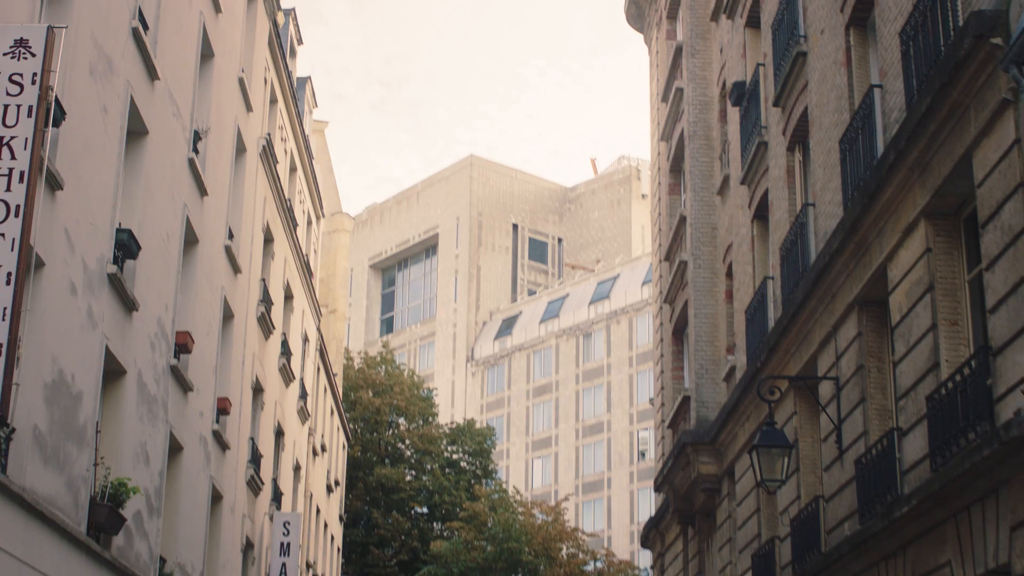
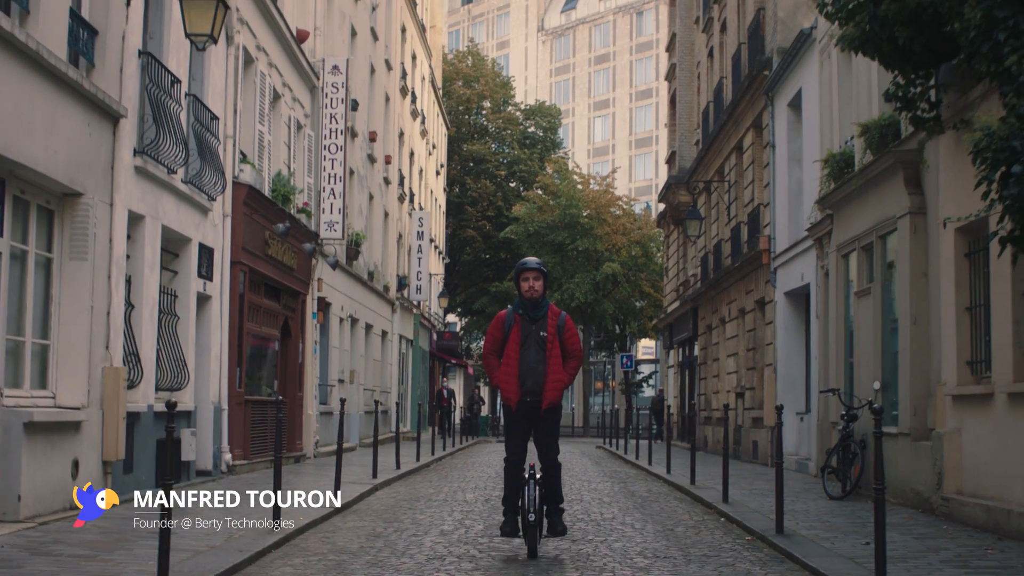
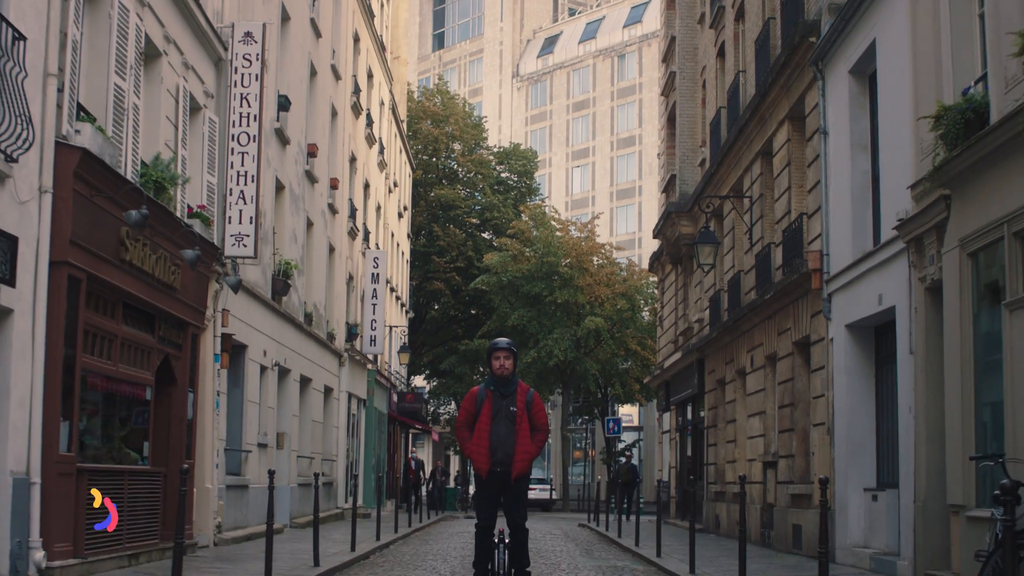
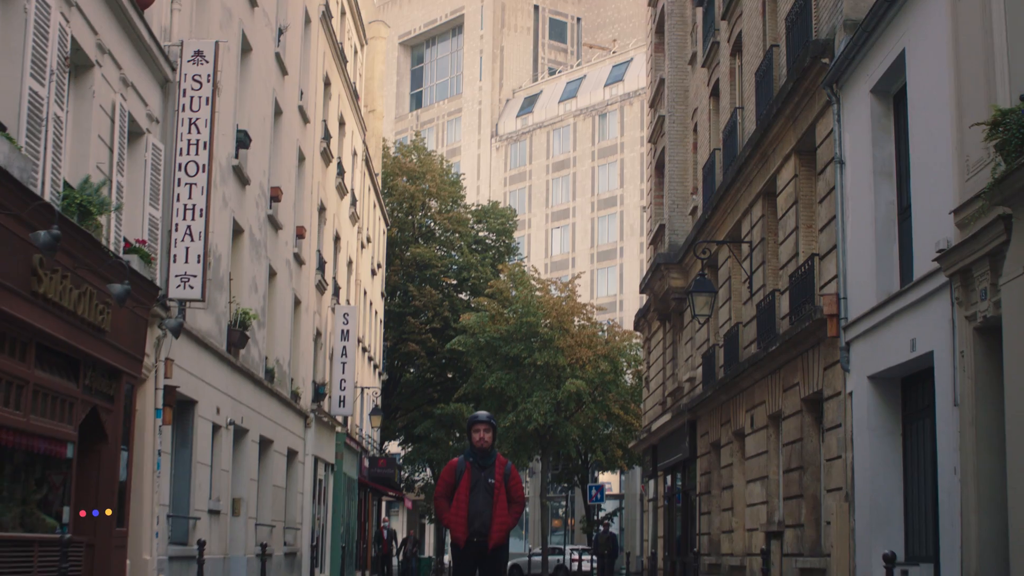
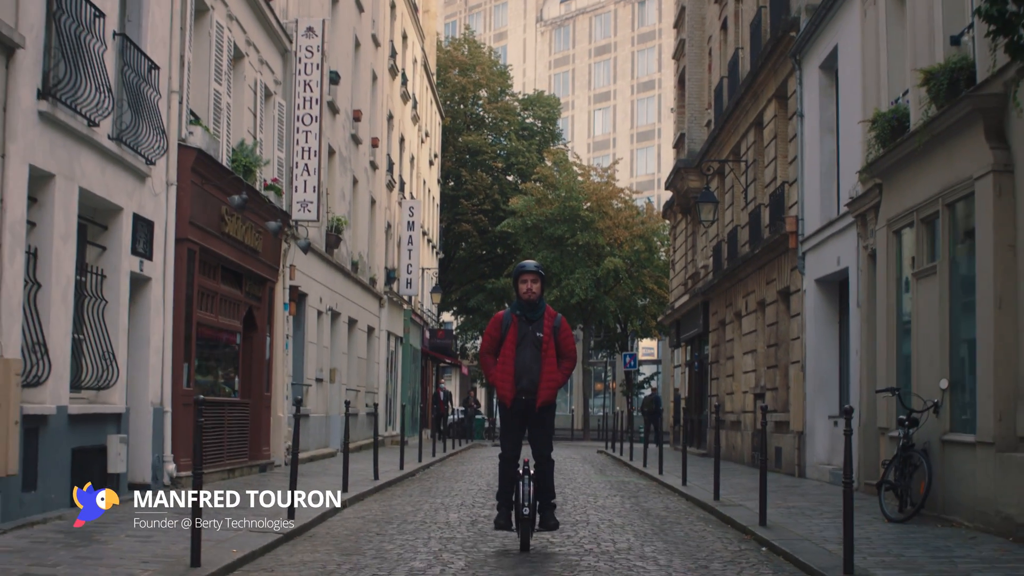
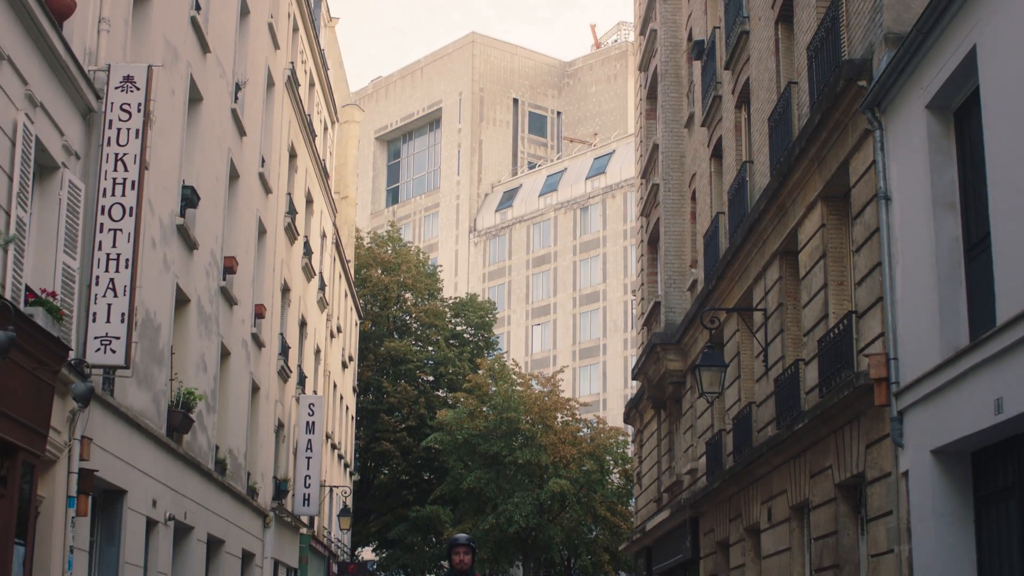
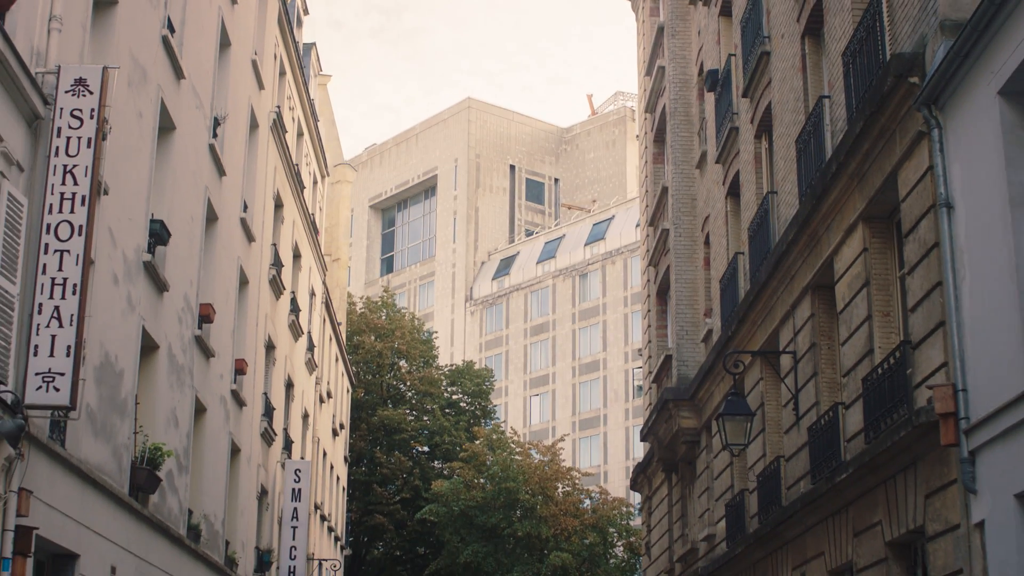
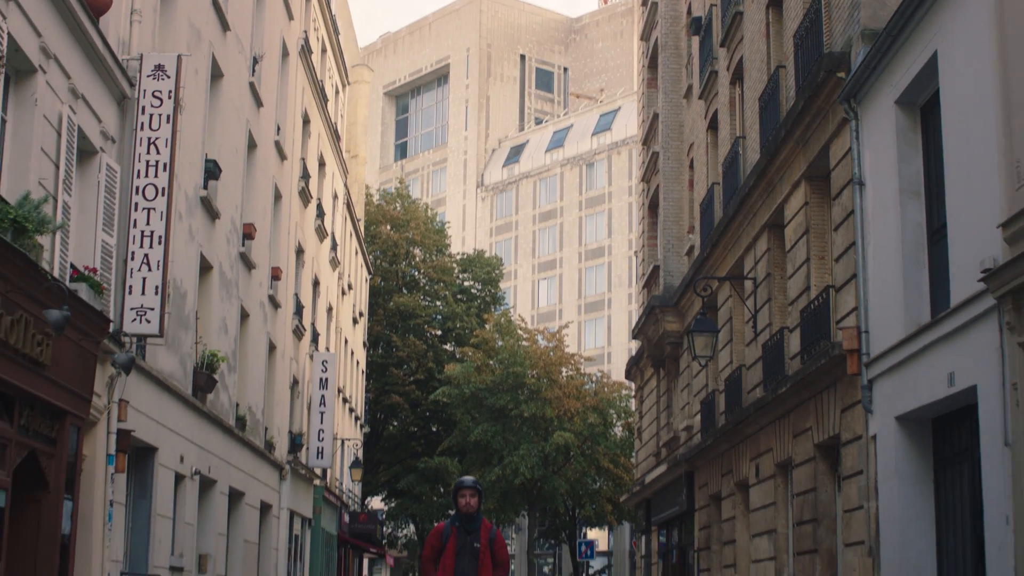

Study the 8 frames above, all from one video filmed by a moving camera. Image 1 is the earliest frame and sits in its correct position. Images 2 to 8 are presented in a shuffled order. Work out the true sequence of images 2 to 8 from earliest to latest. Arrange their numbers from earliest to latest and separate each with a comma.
7, 6, 8, 4, 3, 5, 2
